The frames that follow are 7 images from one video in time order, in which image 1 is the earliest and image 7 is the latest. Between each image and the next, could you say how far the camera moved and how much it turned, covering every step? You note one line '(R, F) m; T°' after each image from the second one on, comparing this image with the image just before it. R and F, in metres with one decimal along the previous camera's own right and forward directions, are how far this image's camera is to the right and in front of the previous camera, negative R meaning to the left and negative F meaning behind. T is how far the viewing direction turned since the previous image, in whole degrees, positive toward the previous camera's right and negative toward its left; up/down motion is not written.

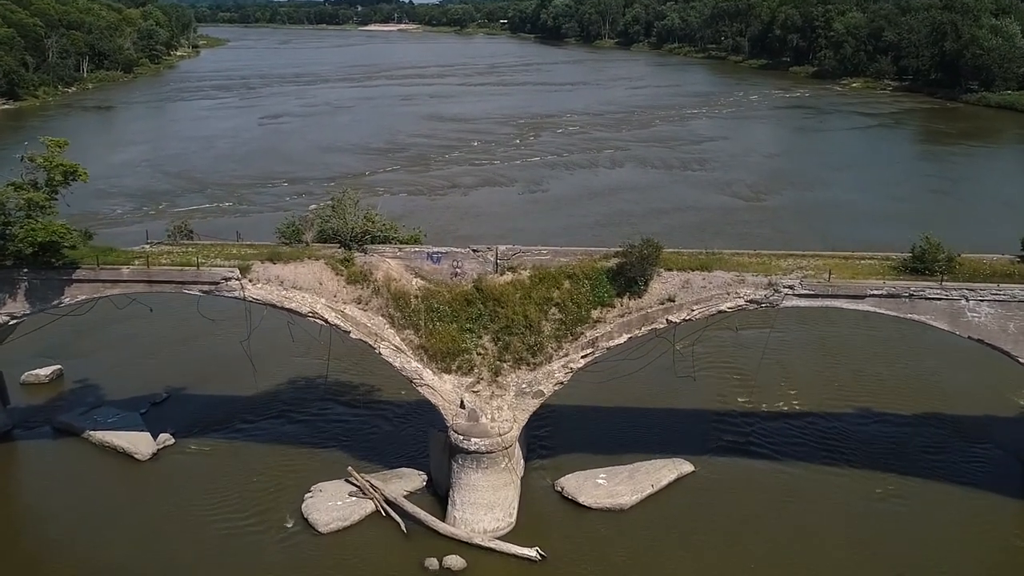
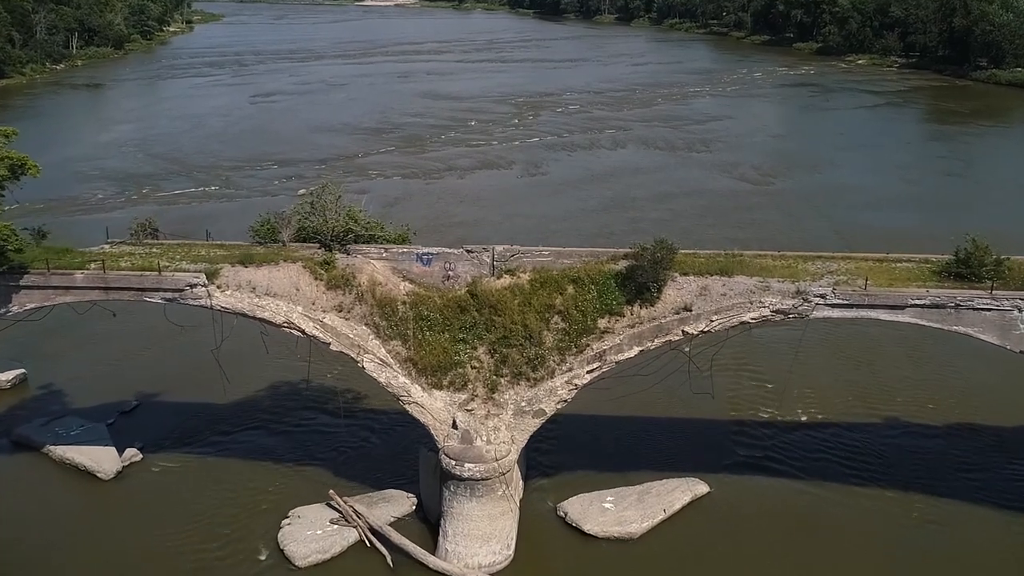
(0.0, +1.5) m; 0°
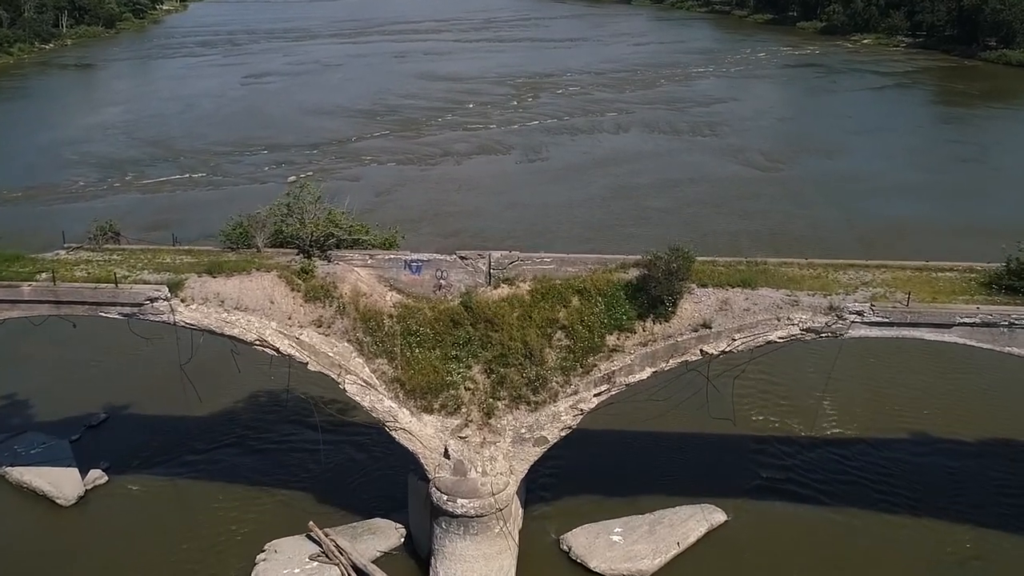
(0.0, +1.3) m; 0°
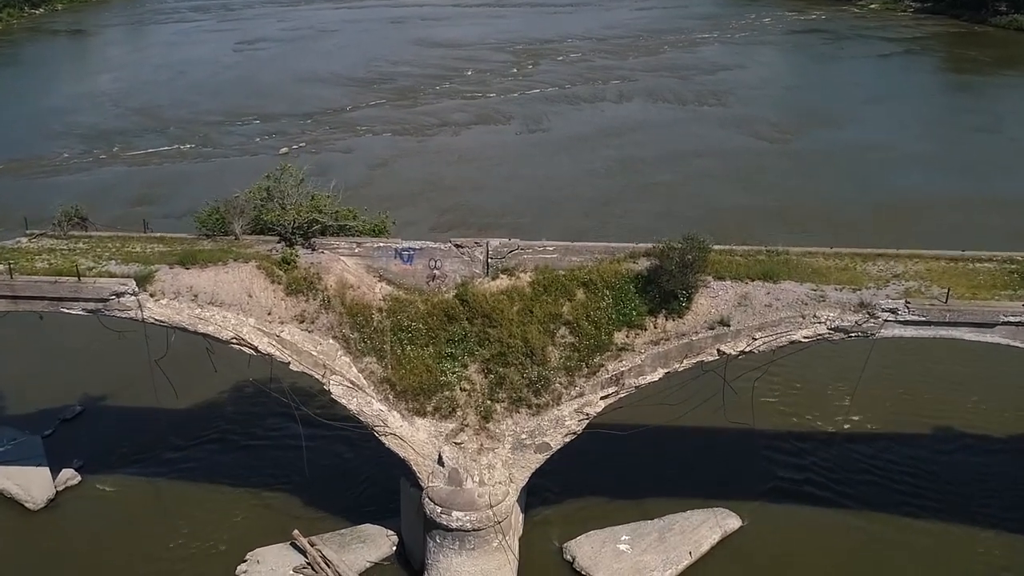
(0.0, +1.0) m; 0°
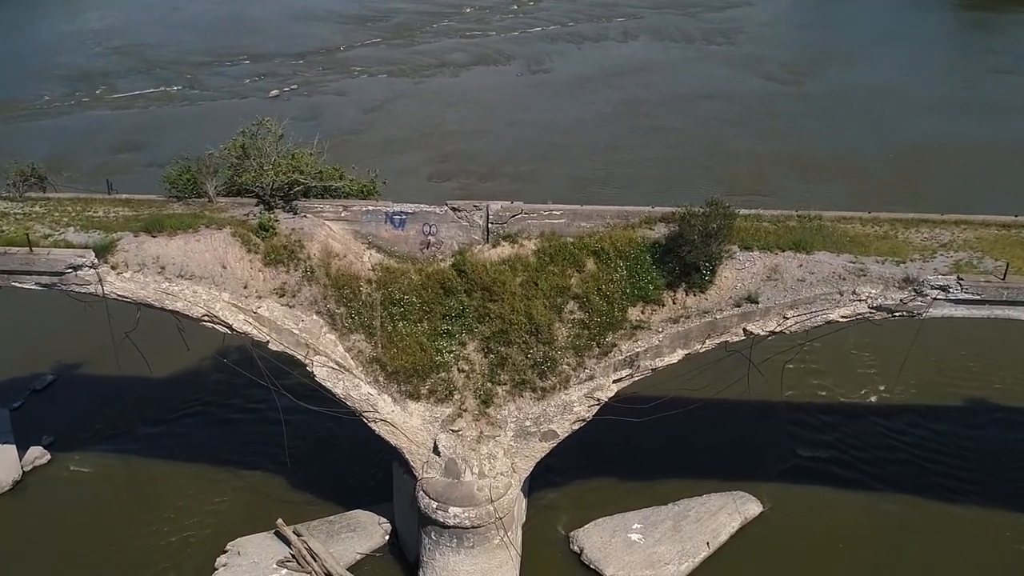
(0.0, +1.1) m; 0°
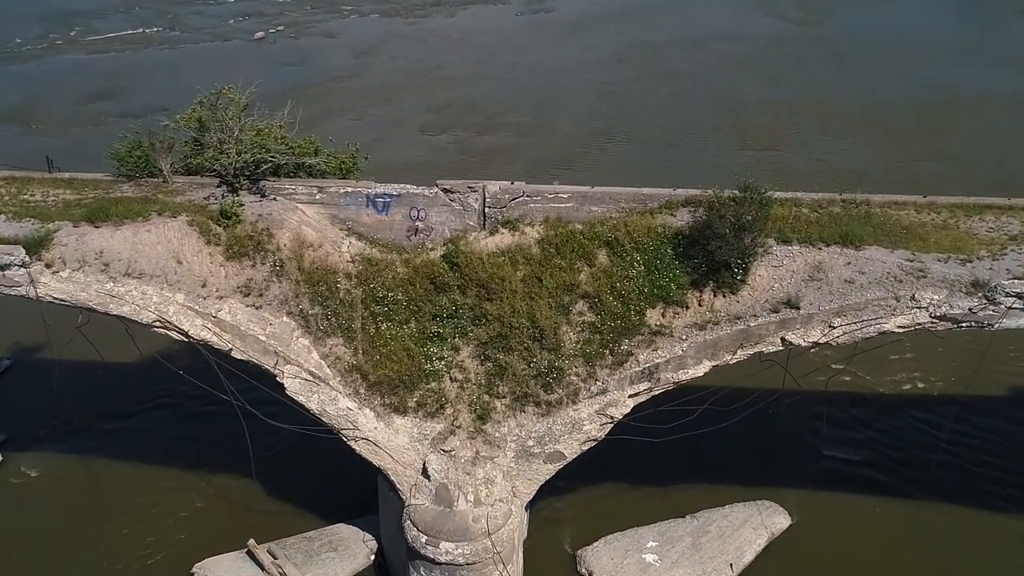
(0.0, +1.3) m; 0°
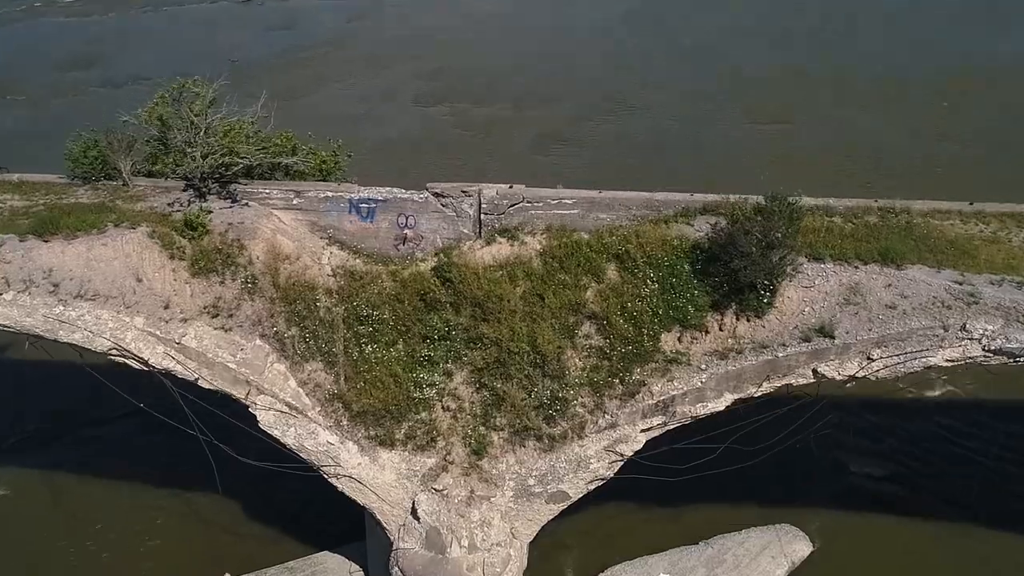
(0.0, +0.9) m; 0°
